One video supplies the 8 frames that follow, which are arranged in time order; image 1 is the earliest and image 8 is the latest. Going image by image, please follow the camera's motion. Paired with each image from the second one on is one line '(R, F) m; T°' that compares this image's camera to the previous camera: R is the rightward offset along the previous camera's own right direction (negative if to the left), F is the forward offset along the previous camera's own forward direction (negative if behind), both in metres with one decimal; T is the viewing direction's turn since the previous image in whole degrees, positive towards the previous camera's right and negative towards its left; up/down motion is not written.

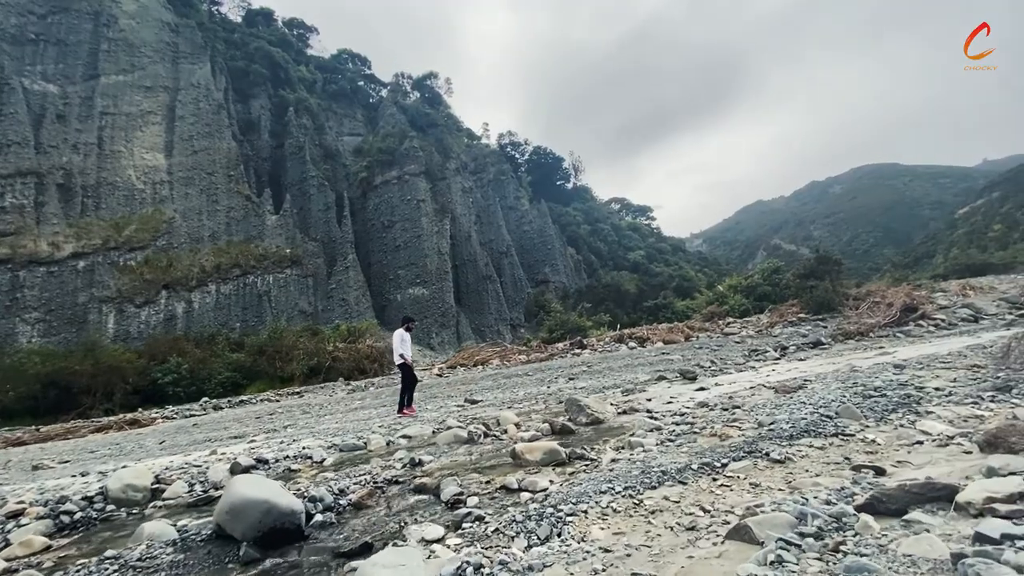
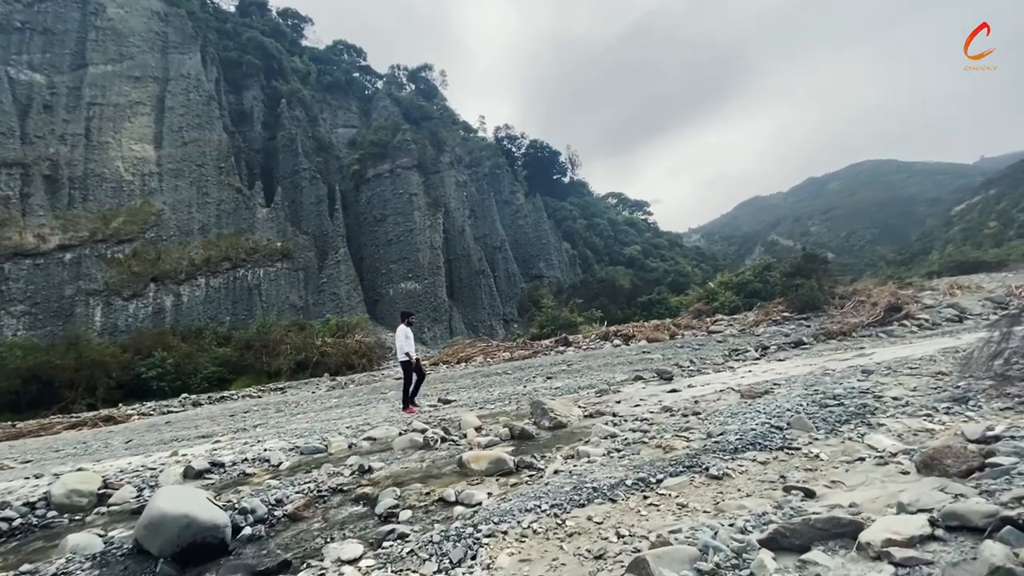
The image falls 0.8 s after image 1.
(+0.5, +0.2) m; 0°
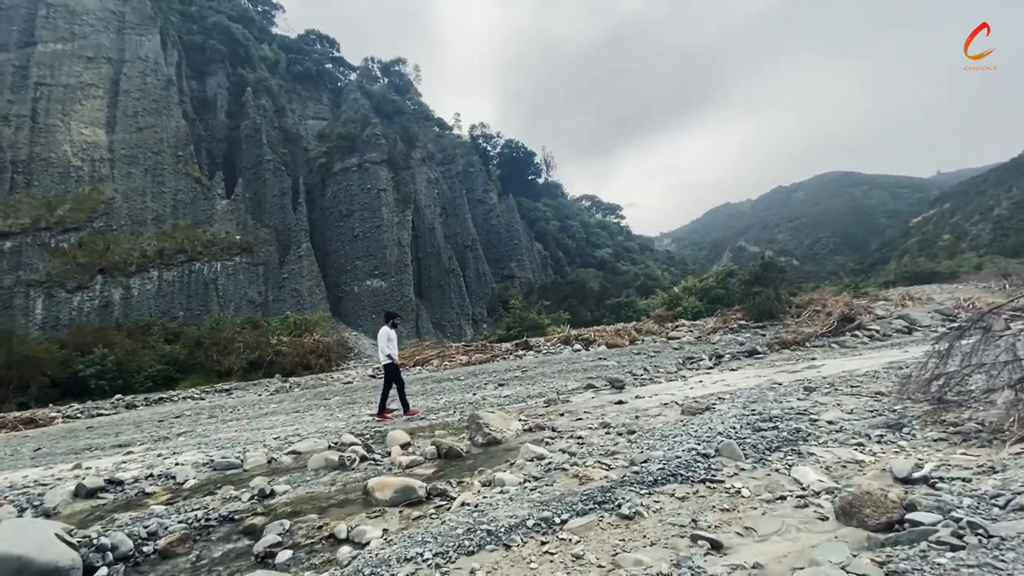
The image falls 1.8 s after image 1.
(+0.5, +0.4) m; +3°
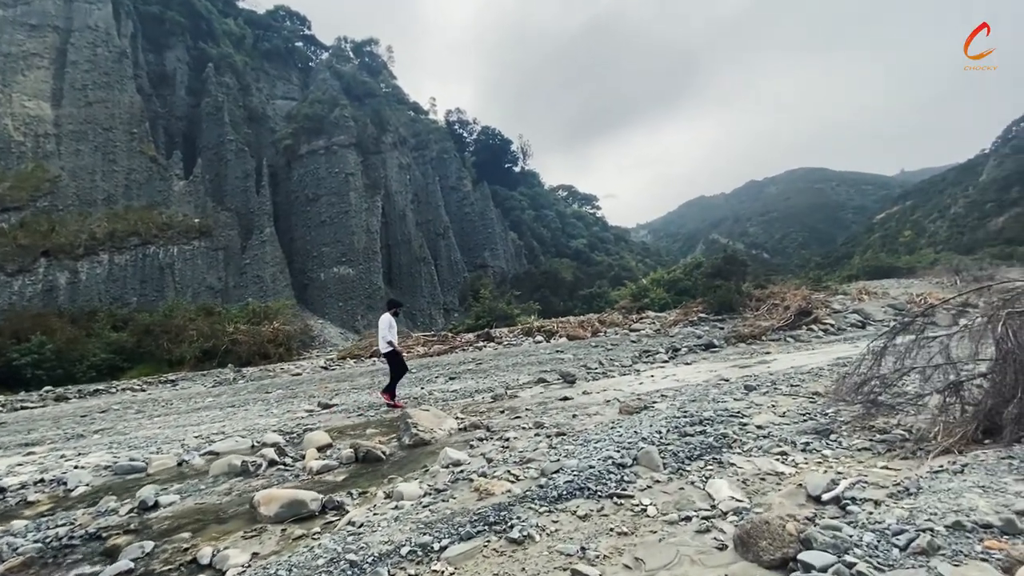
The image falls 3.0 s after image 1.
(+0.6, +0.4) m; +3°
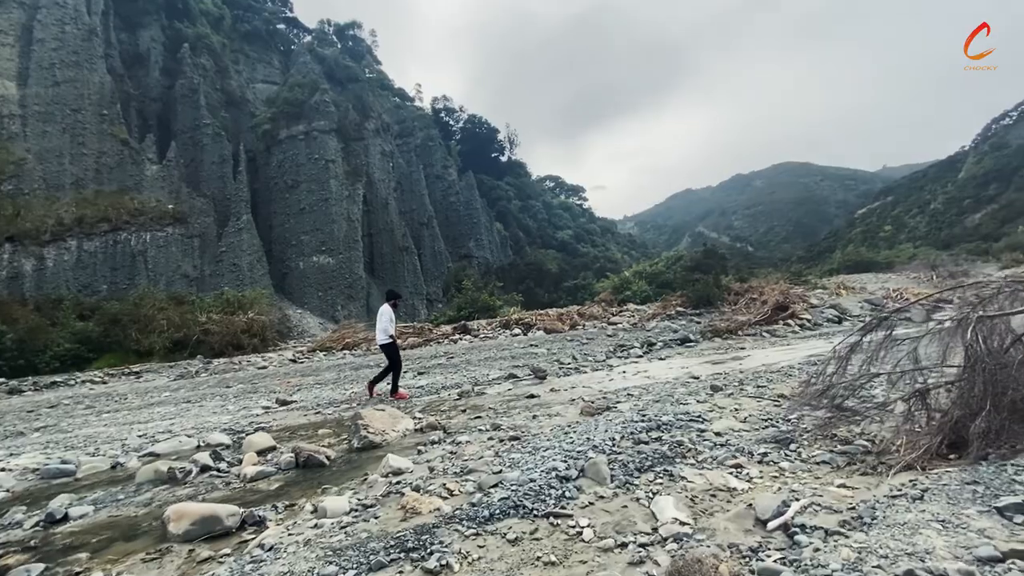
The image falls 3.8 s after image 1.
(+0.4, +0.3) m; +2°
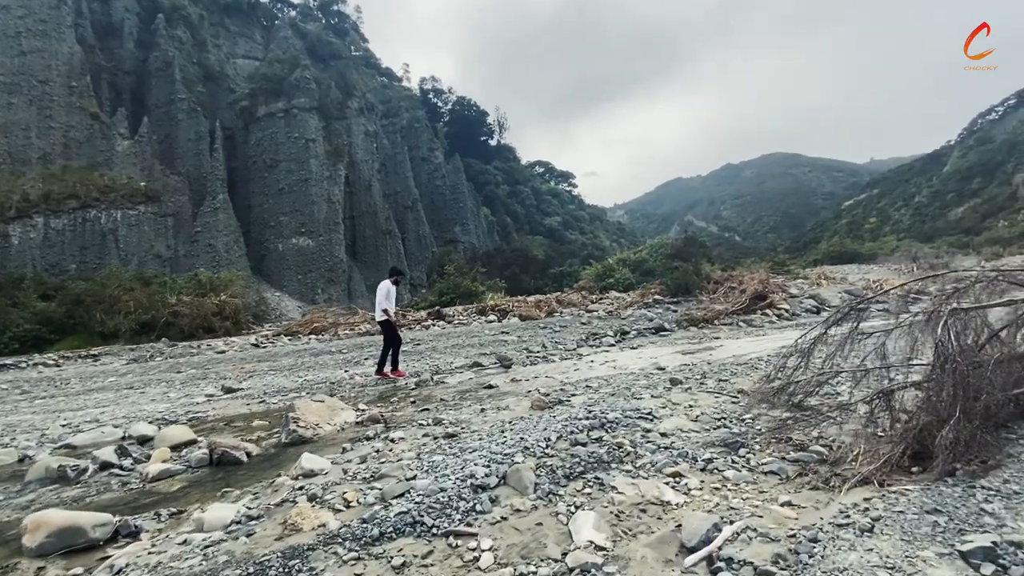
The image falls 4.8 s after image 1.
(+0.5, +0.5) m; +1°
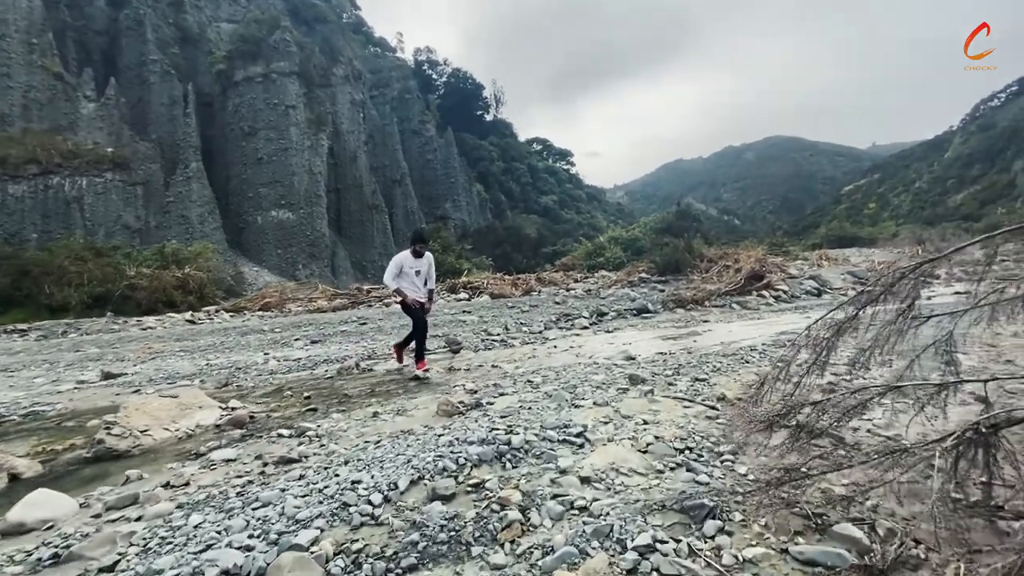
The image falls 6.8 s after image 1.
(+0.8, +1.5) m; 0°
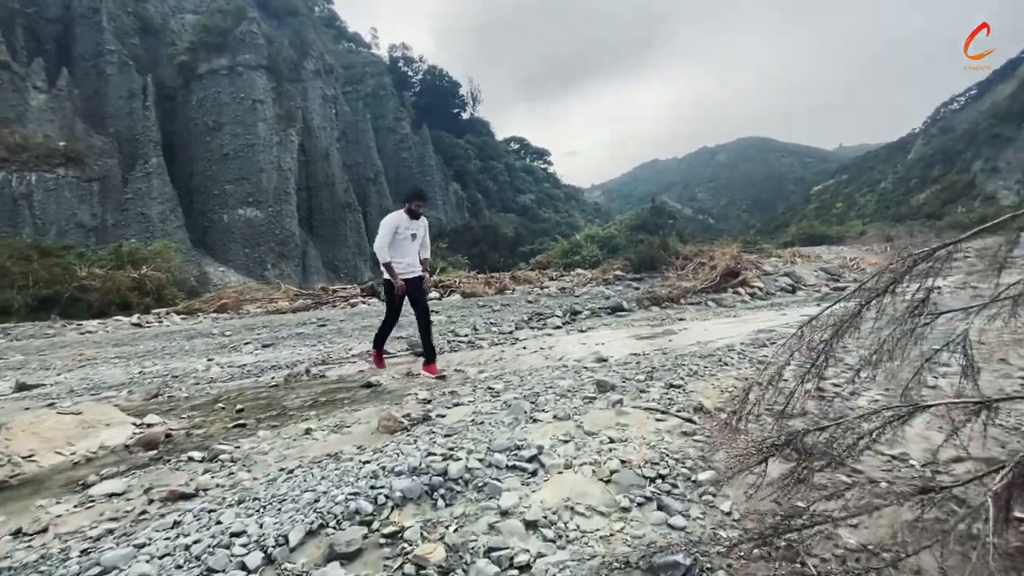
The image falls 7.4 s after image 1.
(+0.2, +0.5) m; +3°
